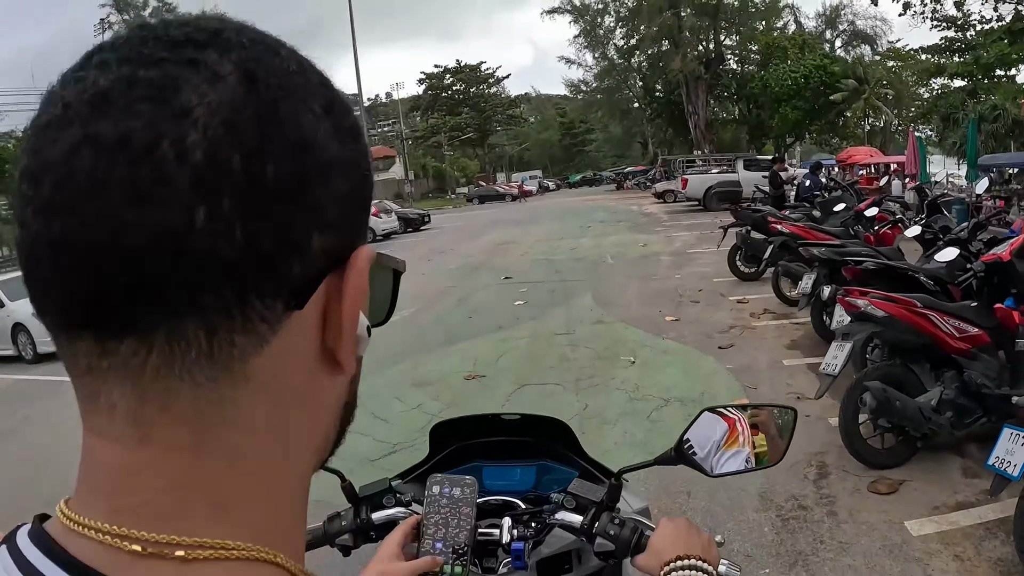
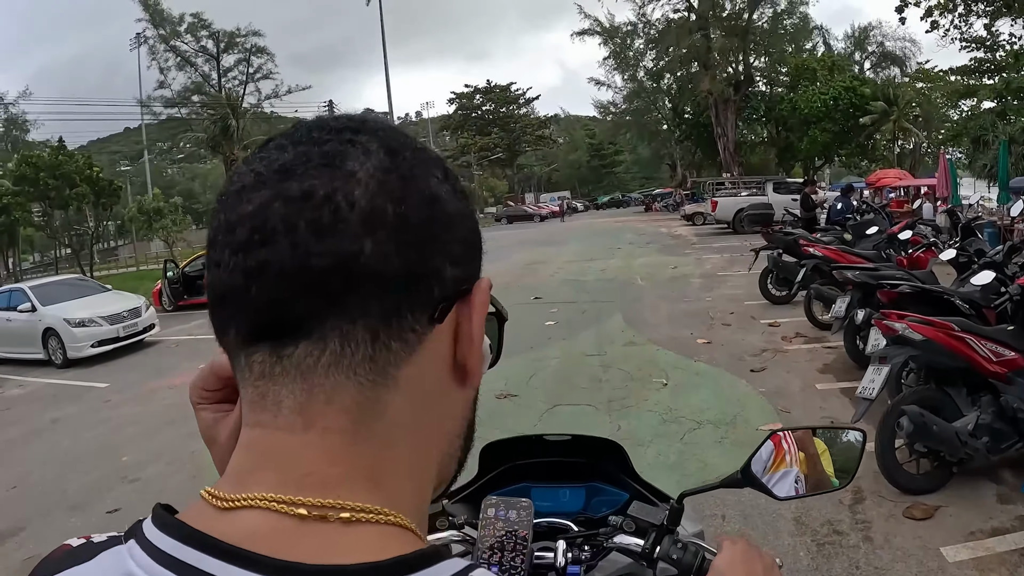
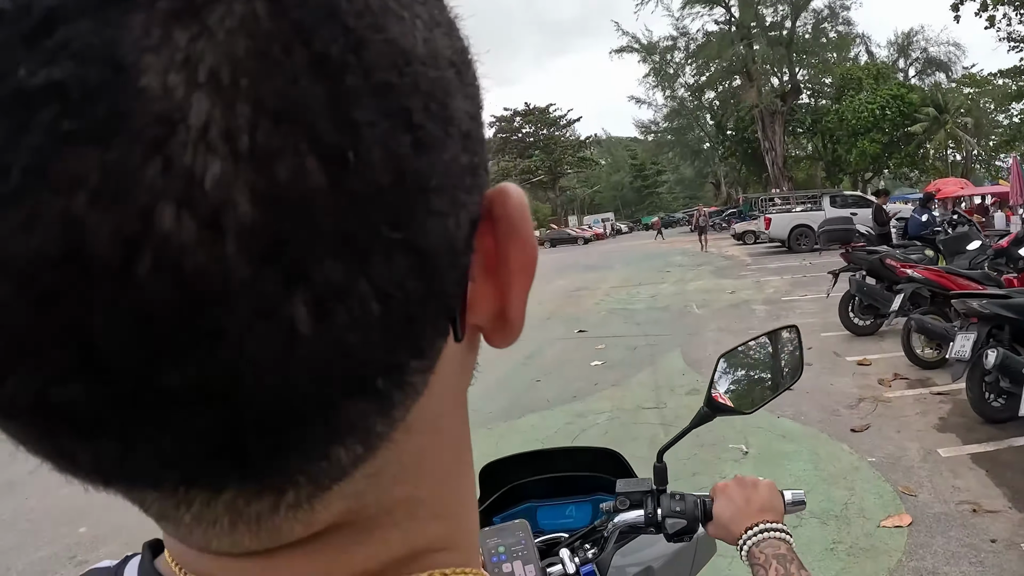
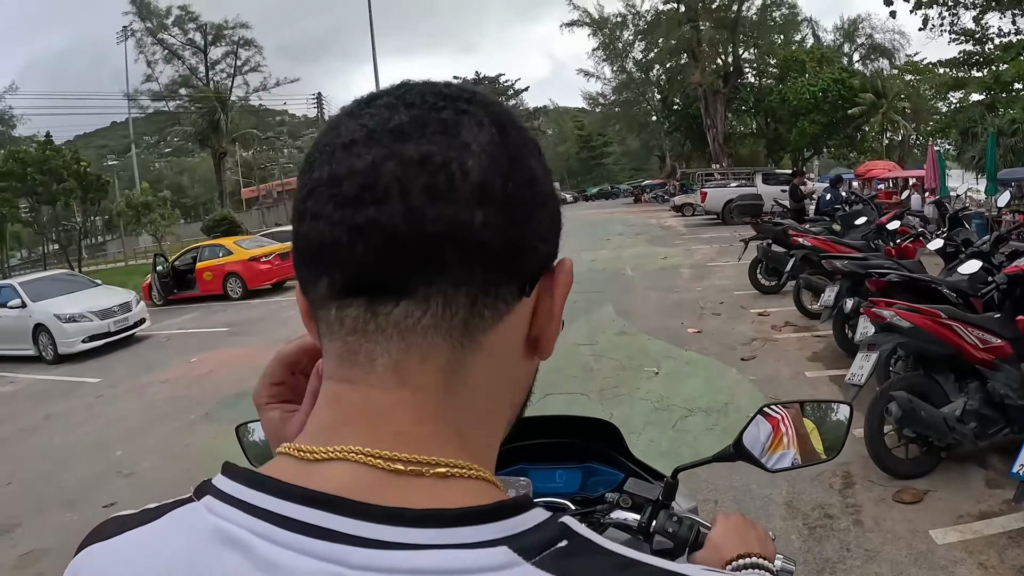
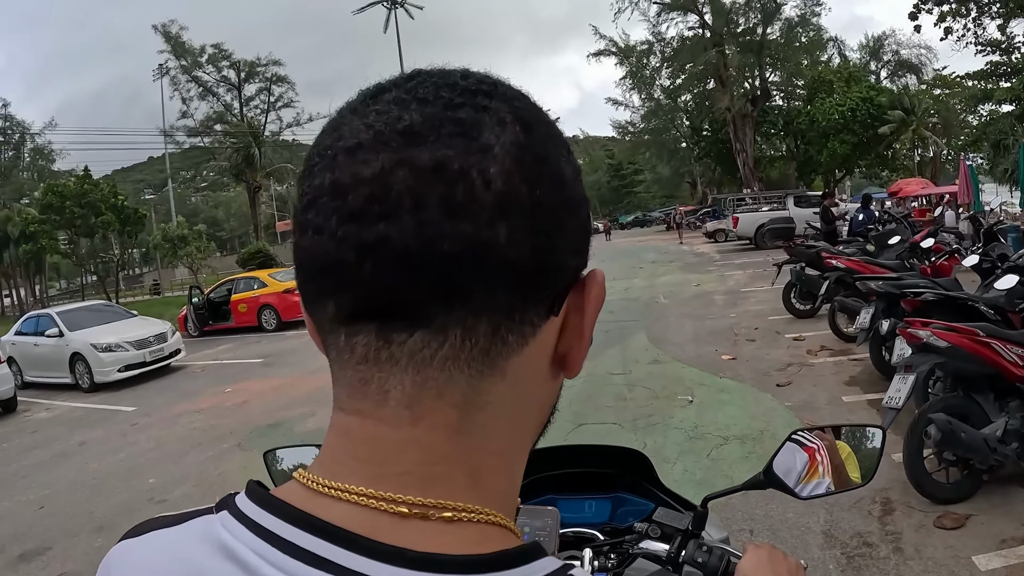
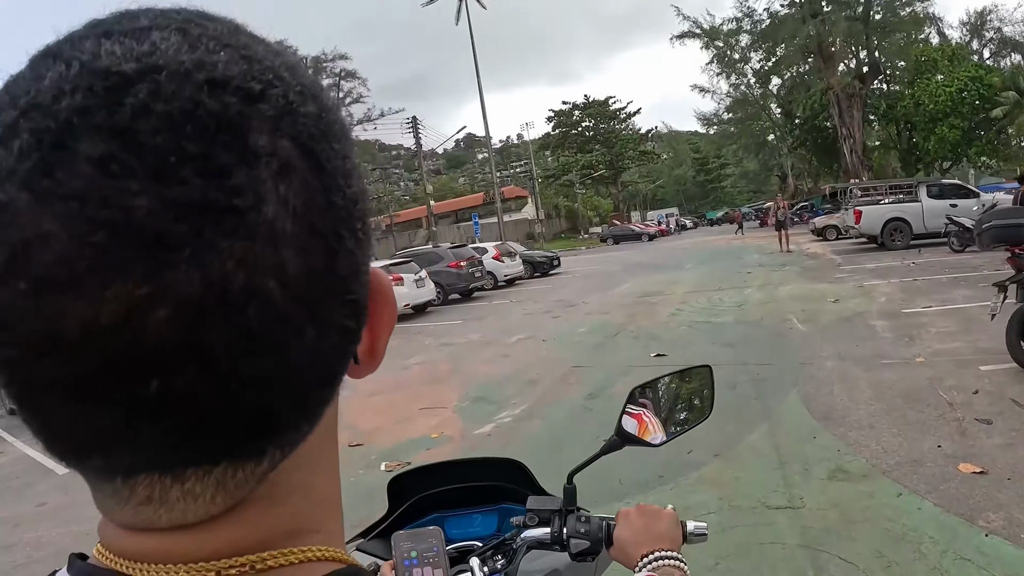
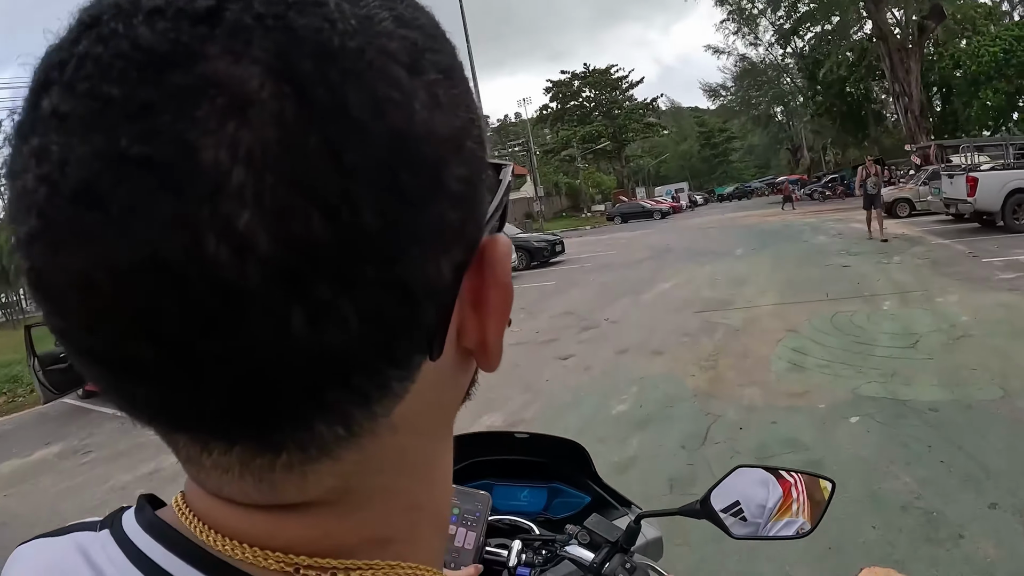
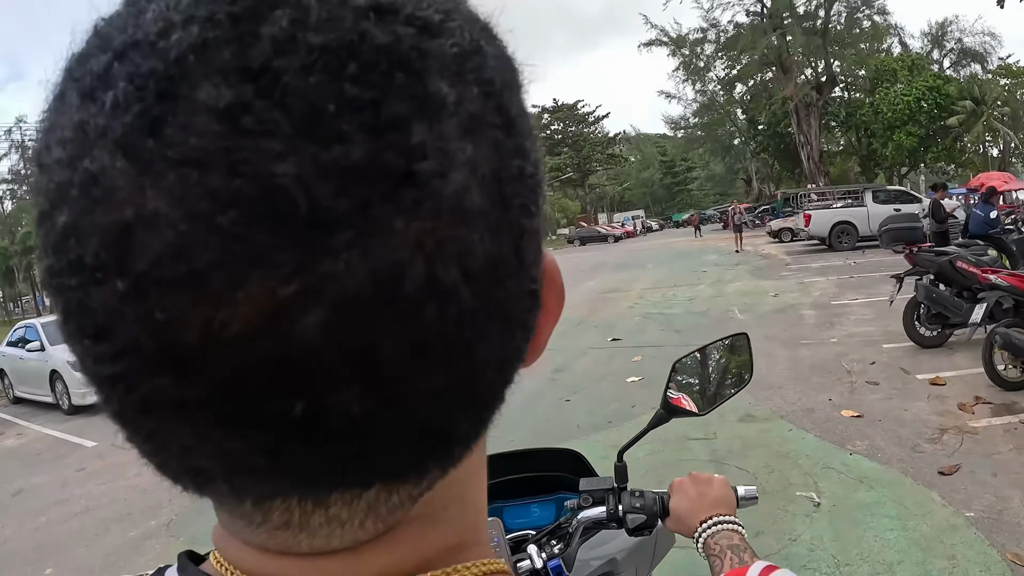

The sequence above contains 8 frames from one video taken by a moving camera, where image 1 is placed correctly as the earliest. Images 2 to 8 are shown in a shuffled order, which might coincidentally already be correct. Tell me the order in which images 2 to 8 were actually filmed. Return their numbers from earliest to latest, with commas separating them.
4, 2, 5, 3, 8, 6, 7
